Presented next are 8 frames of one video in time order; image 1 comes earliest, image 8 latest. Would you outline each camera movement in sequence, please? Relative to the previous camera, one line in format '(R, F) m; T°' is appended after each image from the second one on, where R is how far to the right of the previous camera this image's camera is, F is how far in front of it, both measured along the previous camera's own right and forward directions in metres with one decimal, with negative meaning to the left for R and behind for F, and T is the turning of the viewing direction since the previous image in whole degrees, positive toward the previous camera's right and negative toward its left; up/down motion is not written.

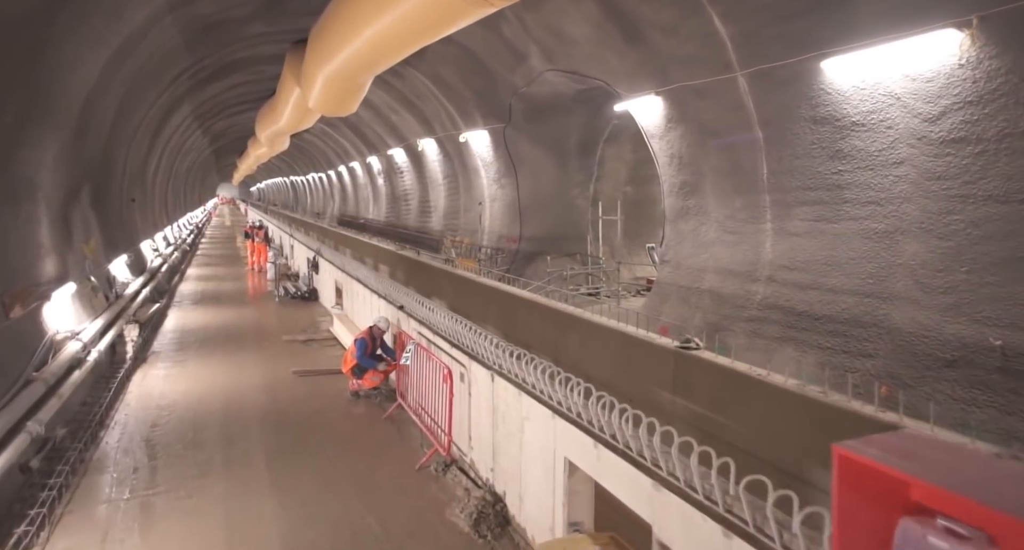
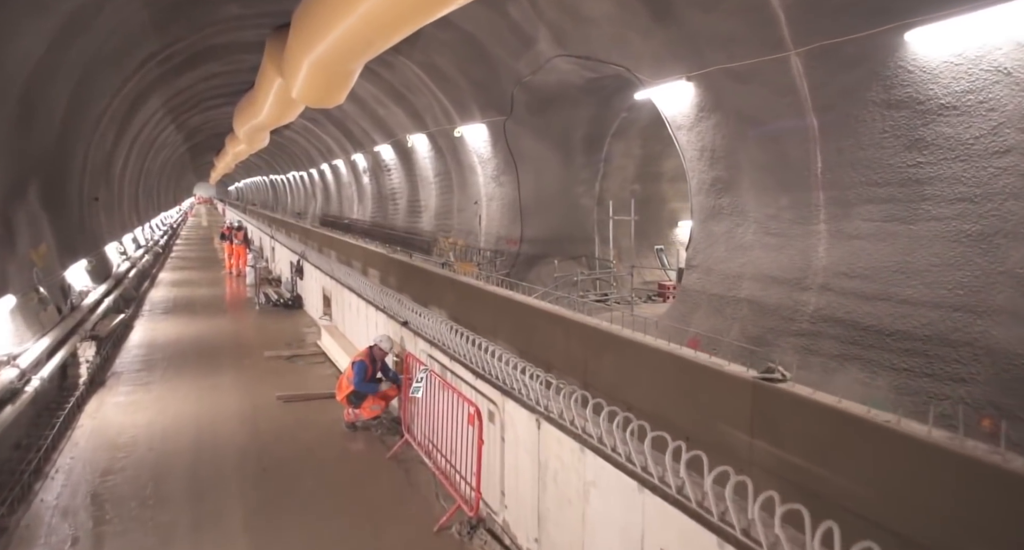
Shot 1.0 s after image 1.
(-0.3, +0.7) m; +2°
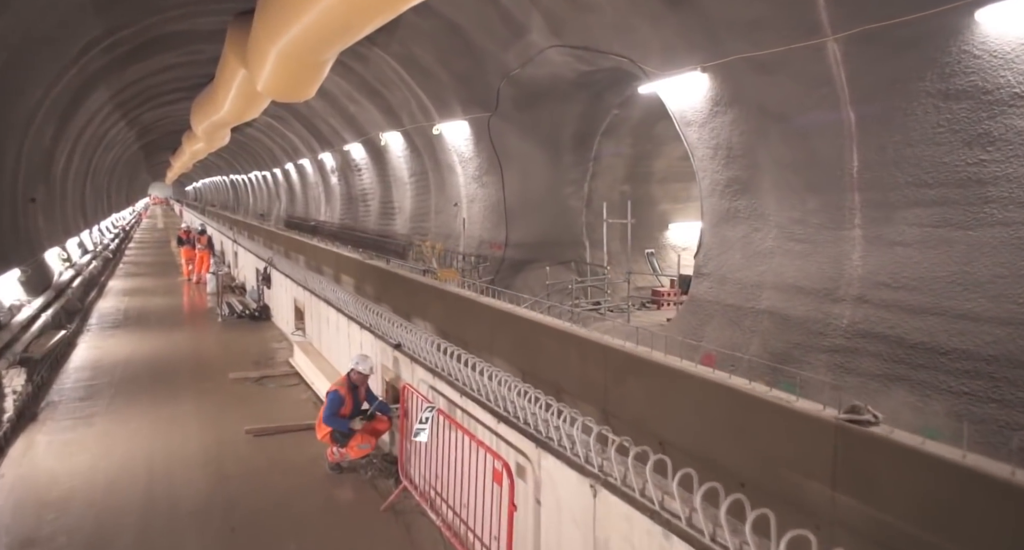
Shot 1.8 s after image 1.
(-0.2, +0.6) m; +3°
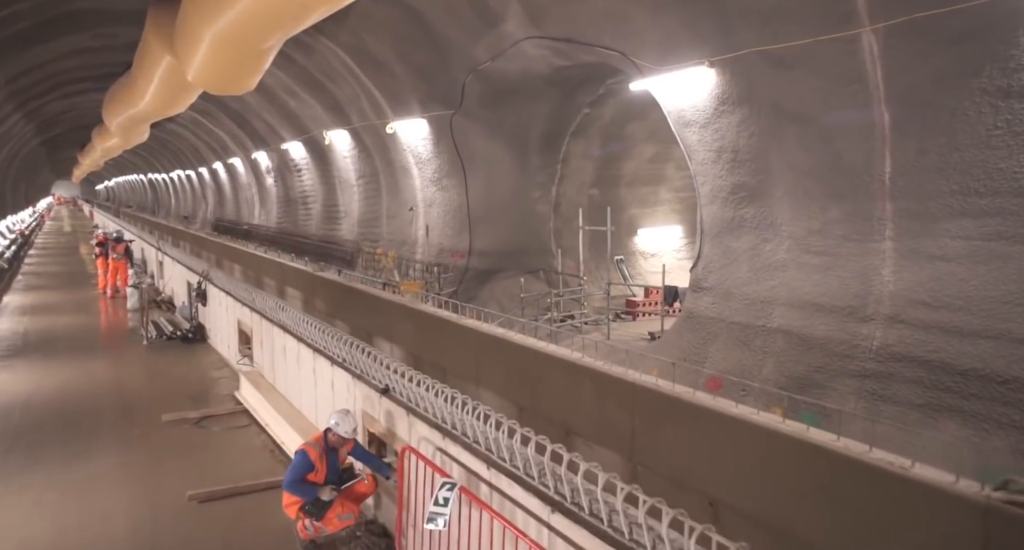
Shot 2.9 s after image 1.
(-0.4, +0.6) m; +6°
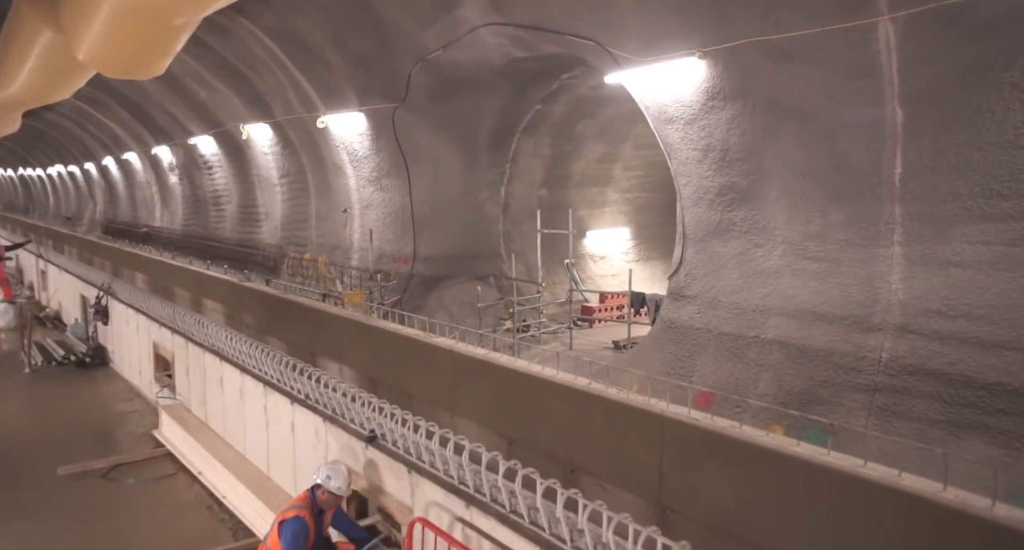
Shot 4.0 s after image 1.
(-0.4, +0.5) m; +8°
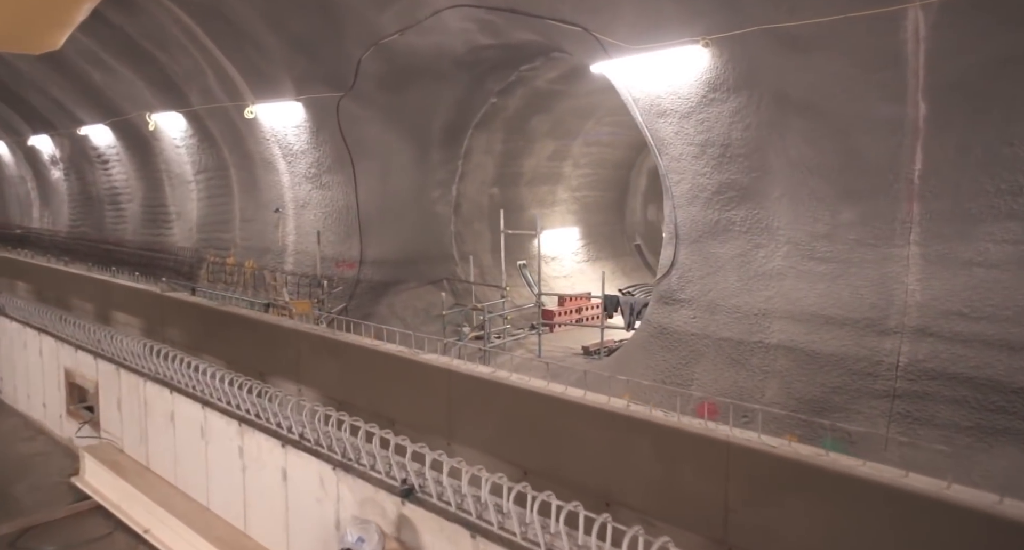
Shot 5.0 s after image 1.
(-0.5, +0.5) m; +8°
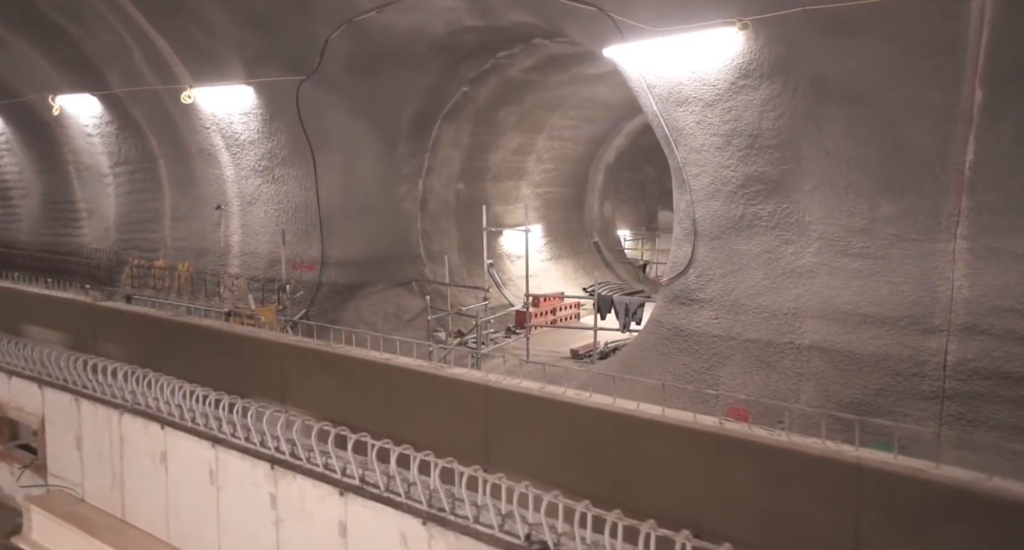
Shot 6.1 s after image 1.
(-0.6, +0.4) m; +7°
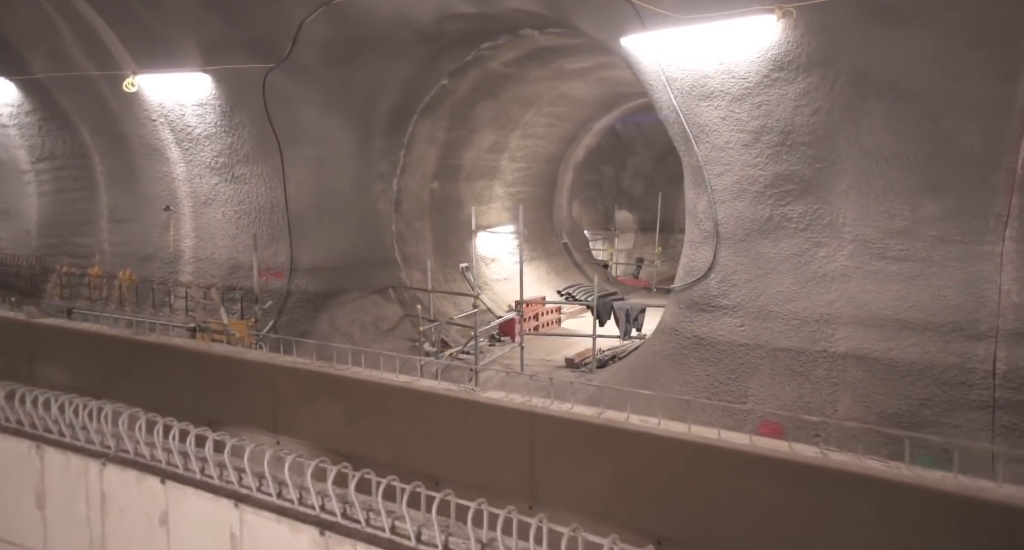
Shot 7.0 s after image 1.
(-0.5, +0.4) m; +6°
